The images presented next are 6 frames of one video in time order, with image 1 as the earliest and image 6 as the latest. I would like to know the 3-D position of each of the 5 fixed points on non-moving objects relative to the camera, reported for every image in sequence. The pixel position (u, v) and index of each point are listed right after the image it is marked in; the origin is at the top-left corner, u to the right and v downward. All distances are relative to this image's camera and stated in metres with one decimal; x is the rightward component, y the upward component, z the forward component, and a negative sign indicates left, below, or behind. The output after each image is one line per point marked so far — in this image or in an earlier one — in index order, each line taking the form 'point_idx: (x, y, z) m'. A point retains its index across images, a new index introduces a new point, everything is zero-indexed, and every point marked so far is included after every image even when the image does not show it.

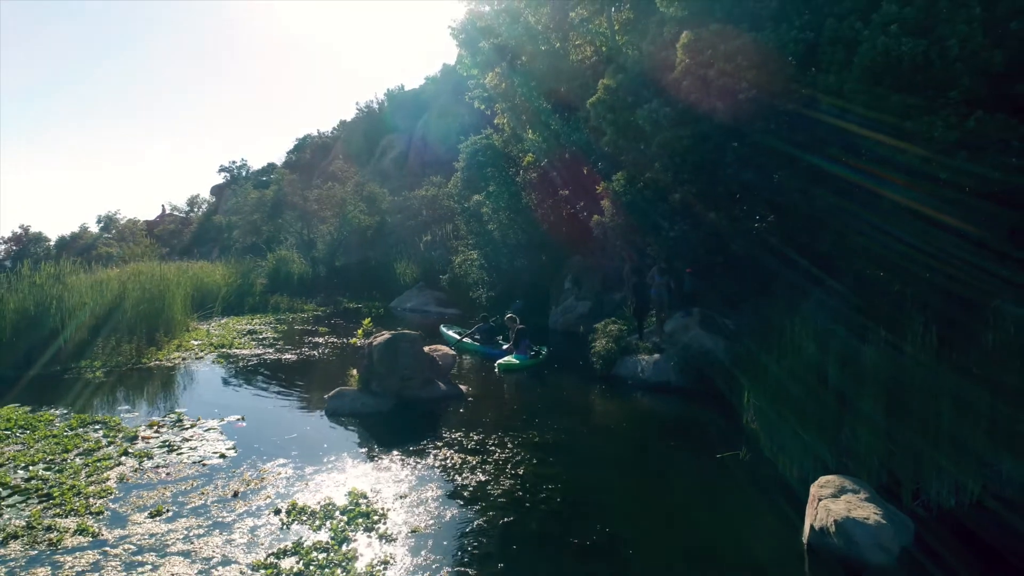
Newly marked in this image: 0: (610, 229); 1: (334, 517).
0: (+3.0, +1.8, +19.1) m
1: (-2.3, -2.9, +8.4) m
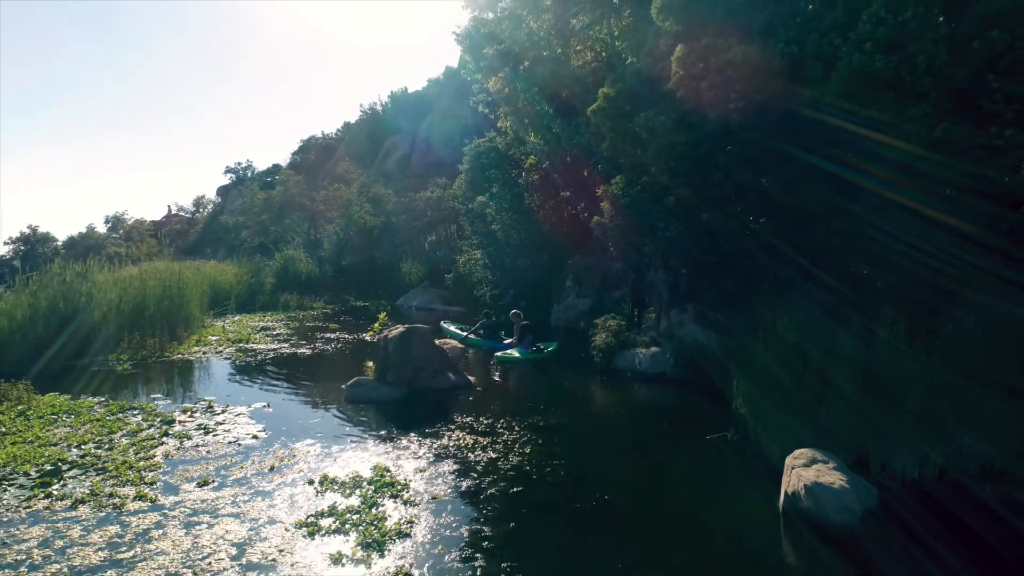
0: (+3.1, +1.9, +20.1) m
1: (-2.2, -2.9, +9.4) m
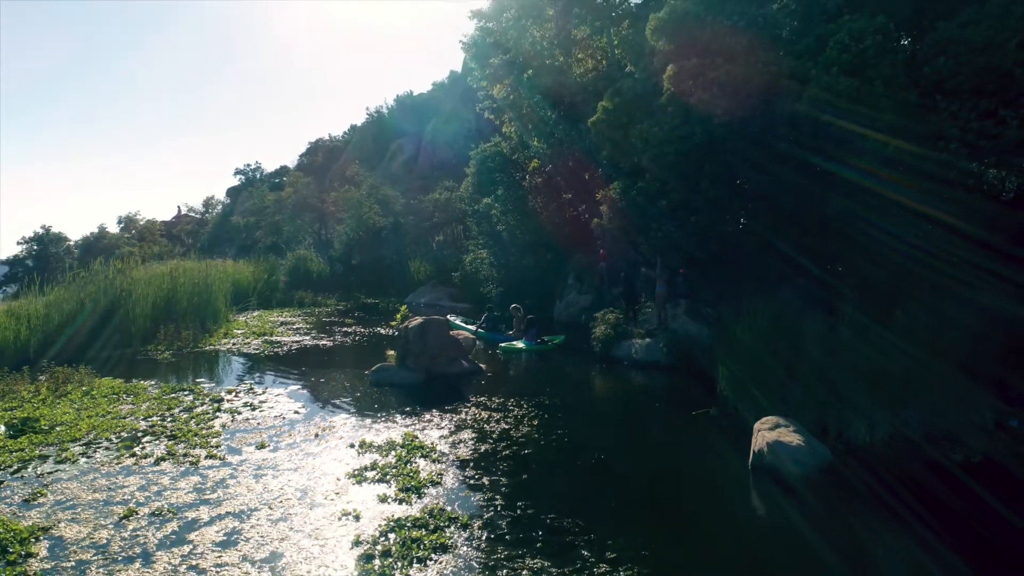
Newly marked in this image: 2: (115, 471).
0: (+3.3, +2.0, +21.8) m
1: (-2.0, -2.7, +11.1) m
2: (-6.1, -2.8, +10.0) m
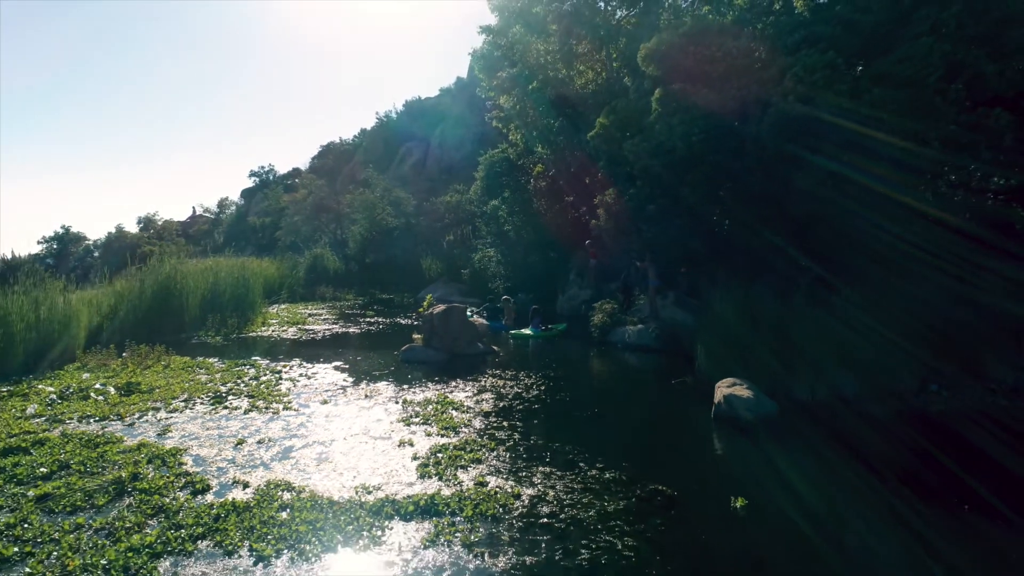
0: (+3.6, +2.2, +24.6) m
1: (-1.7, -2.5, +13.9) m
2: (-5.9, -2.6, +12.8) m
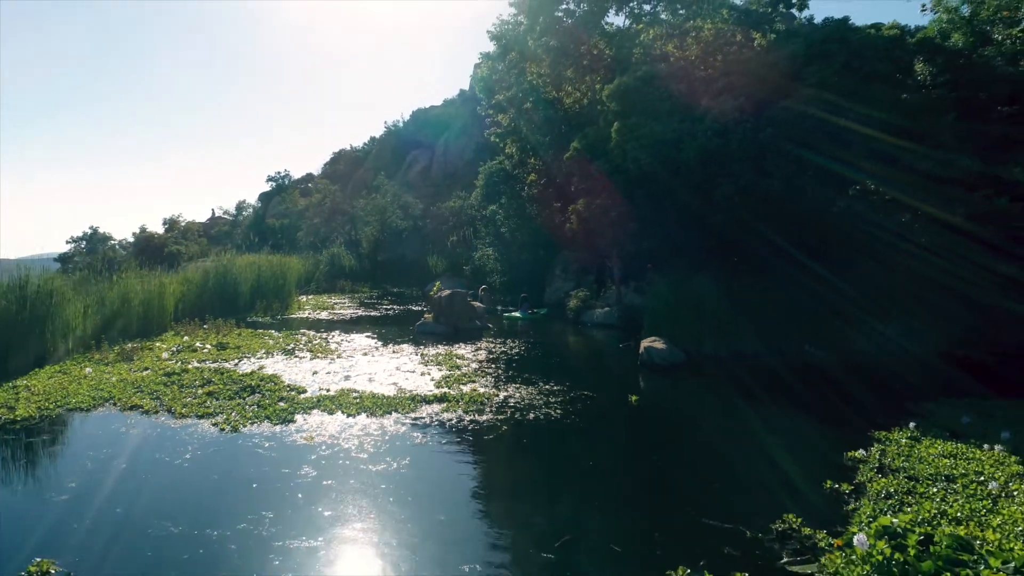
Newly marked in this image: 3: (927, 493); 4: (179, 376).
0: (+3.3, +2.6, +30.1) m
1: (-2.1, -2.0, +19.4) m
2: (-6.2, -2.1, +18.4) m
3: (+5.5, -2.7, +8.6) m
4: (-8.2, -2.2, +15.8) m
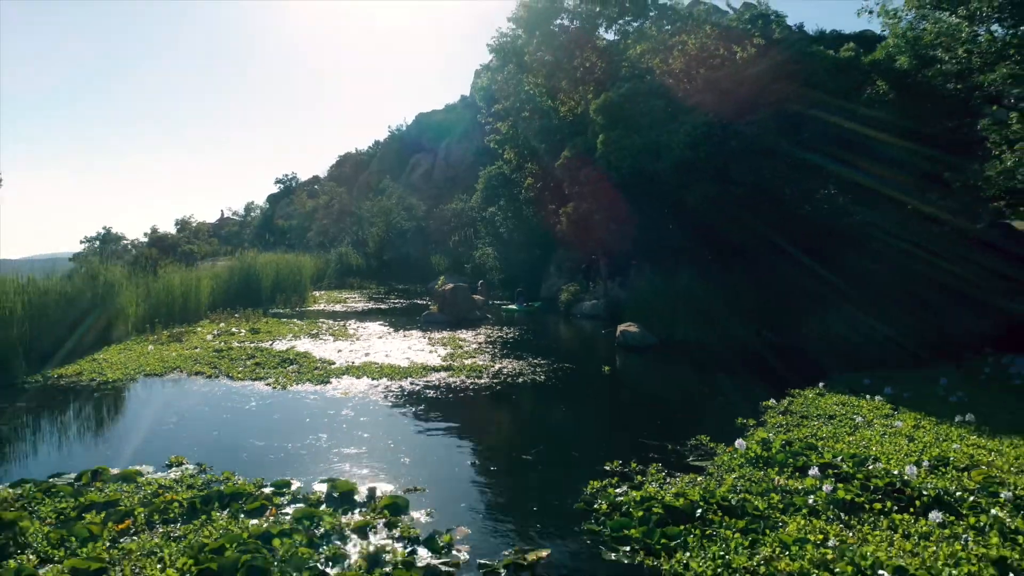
0: (+3.1, +2.9, +33.1) m
1: (-2.3, -1.8, +22.5) m
2: (-6.4, -1.8, +21.4) m
3: (+5.3, -2.5, +11.6) m
4: (-8.3, -1.9, +18.8) m
